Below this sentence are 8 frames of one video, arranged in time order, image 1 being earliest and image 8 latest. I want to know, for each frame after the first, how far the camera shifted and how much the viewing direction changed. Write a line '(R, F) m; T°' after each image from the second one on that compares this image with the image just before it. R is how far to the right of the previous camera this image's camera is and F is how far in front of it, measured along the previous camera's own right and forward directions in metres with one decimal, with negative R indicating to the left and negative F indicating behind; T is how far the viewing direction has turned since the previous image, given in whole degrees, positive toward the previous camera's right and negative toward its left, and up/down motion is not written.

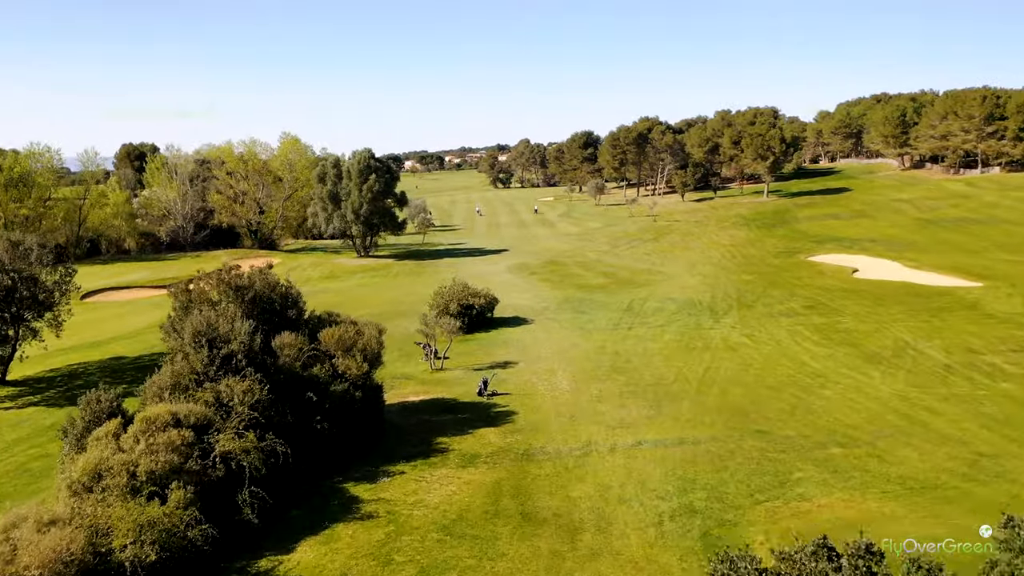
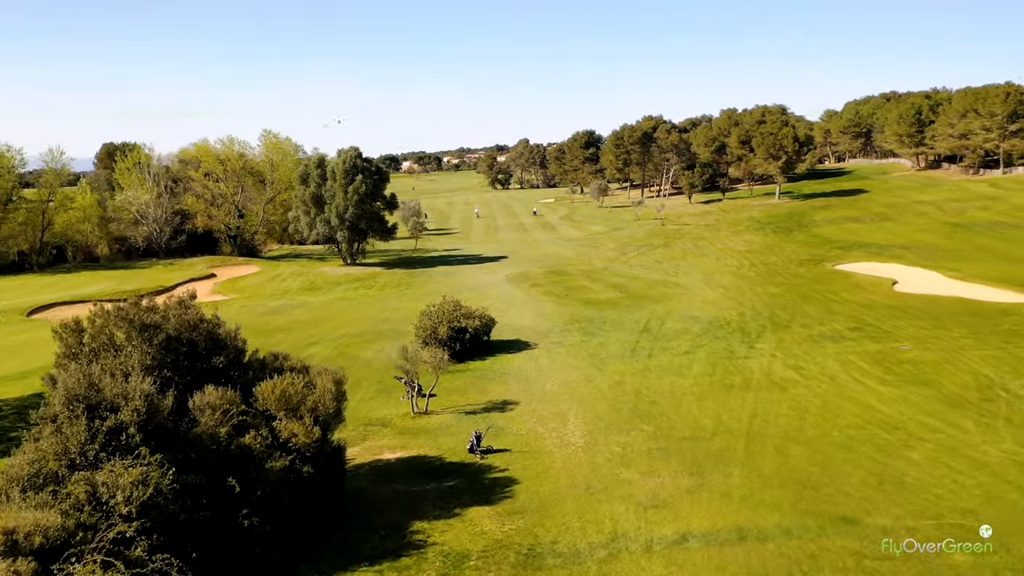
(0.0, +5.0) m; 0°
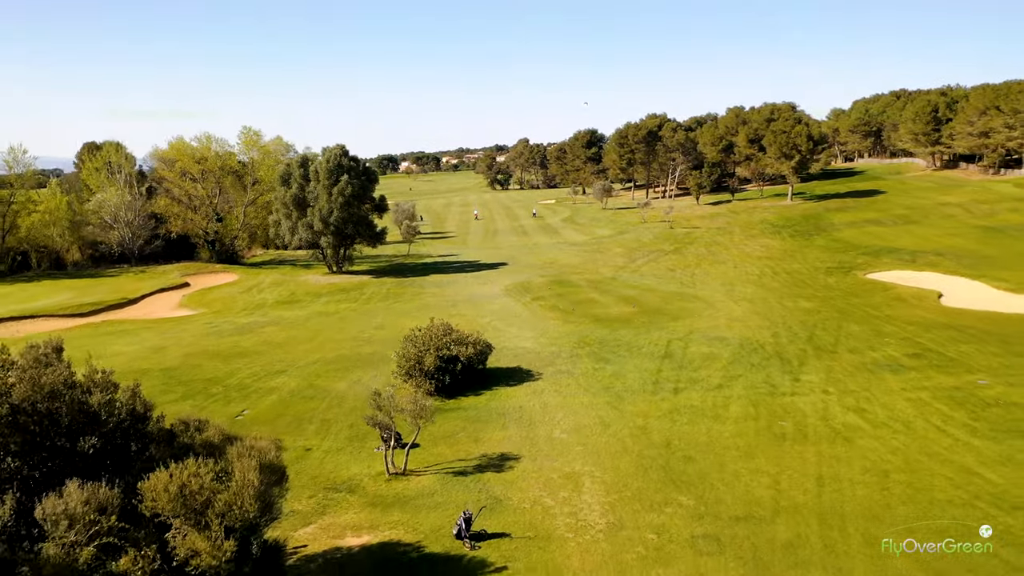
(0.0, +4.7) m; 0°
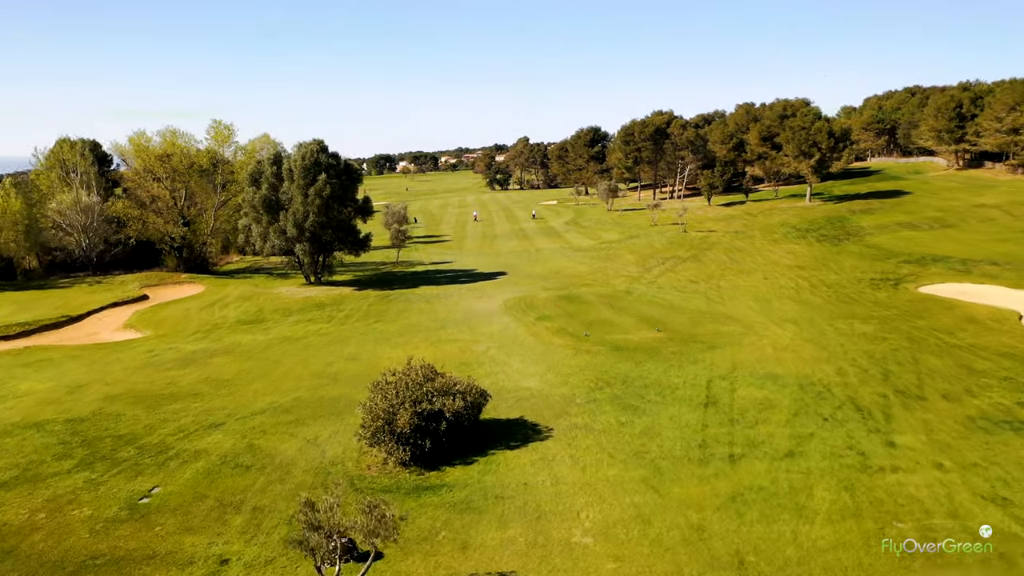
(0.0, +6.1) m; 0°
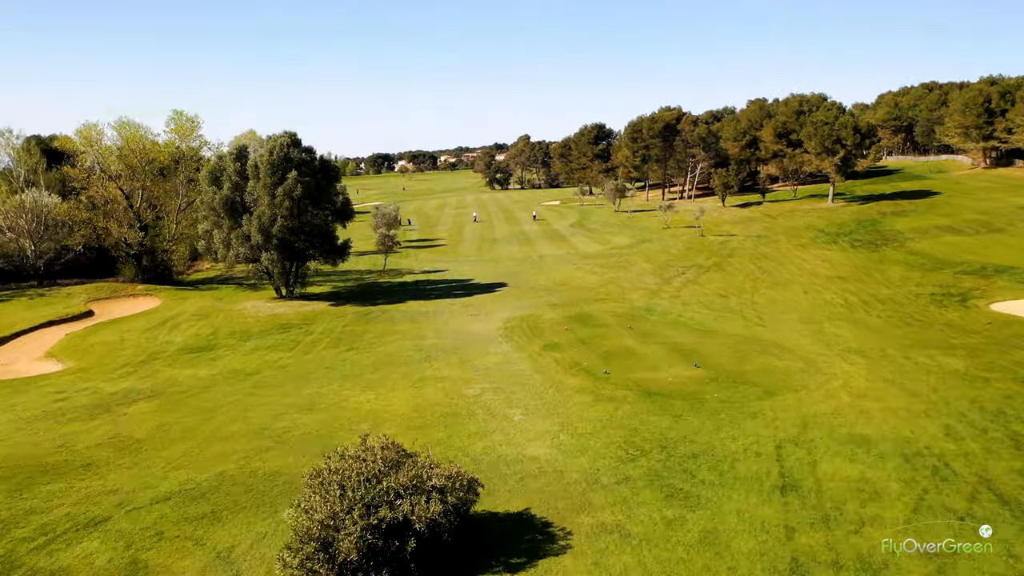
(0.0, +6.3) m; 0°
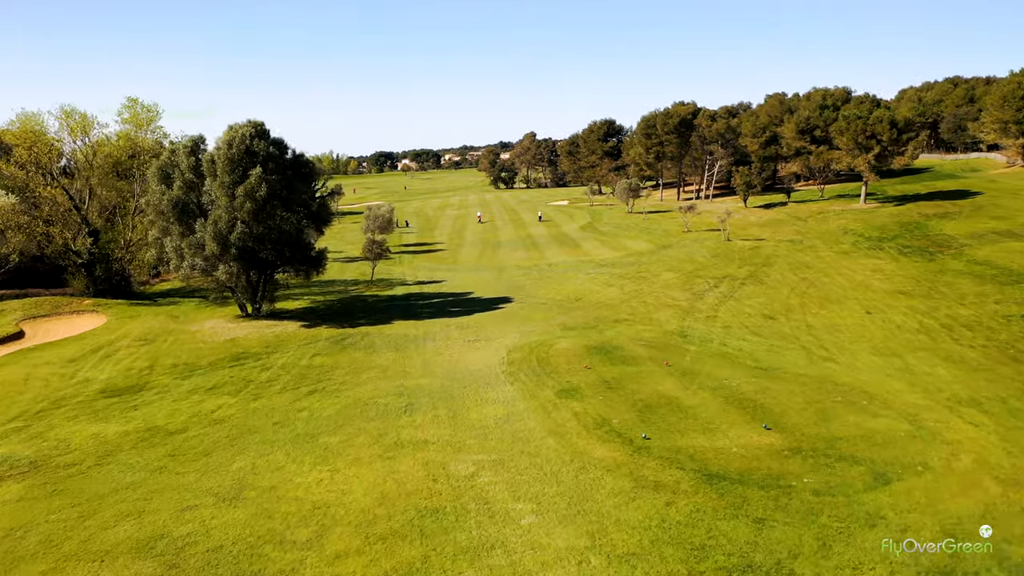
(0.0, +6.4) m; 0°
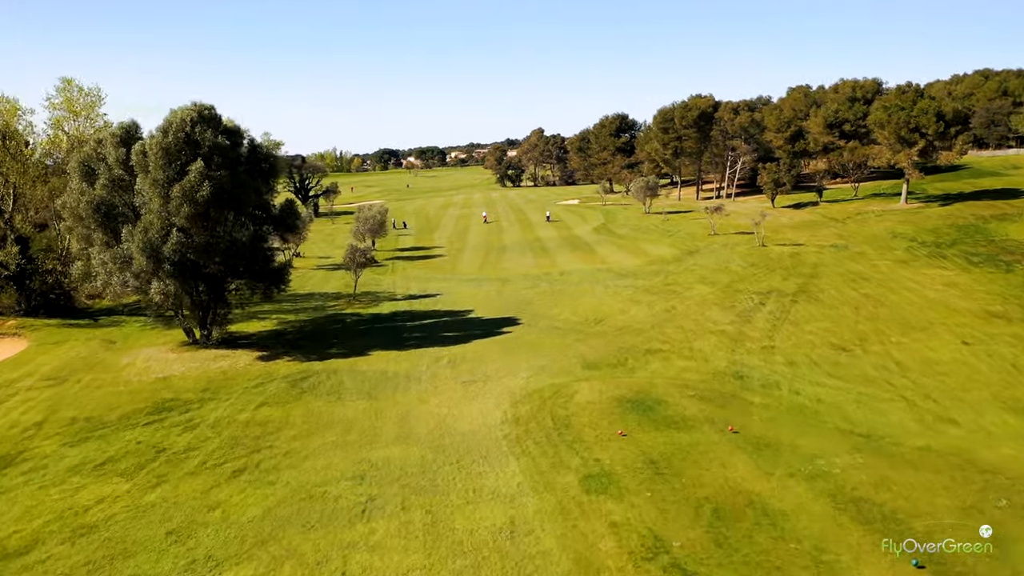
(0.0, +6.7) m; 0°
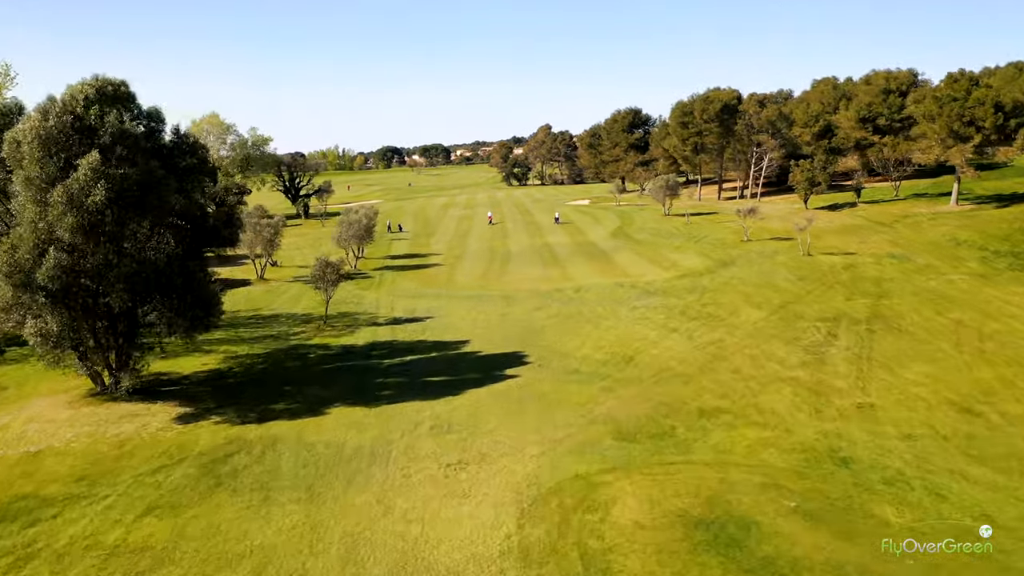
(0.0, +7.1) m; 0°
